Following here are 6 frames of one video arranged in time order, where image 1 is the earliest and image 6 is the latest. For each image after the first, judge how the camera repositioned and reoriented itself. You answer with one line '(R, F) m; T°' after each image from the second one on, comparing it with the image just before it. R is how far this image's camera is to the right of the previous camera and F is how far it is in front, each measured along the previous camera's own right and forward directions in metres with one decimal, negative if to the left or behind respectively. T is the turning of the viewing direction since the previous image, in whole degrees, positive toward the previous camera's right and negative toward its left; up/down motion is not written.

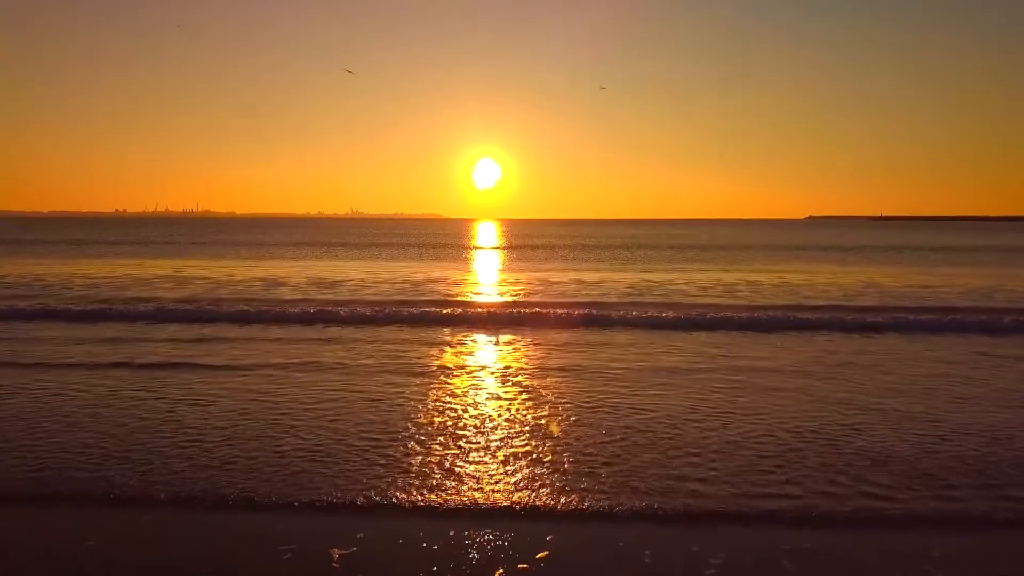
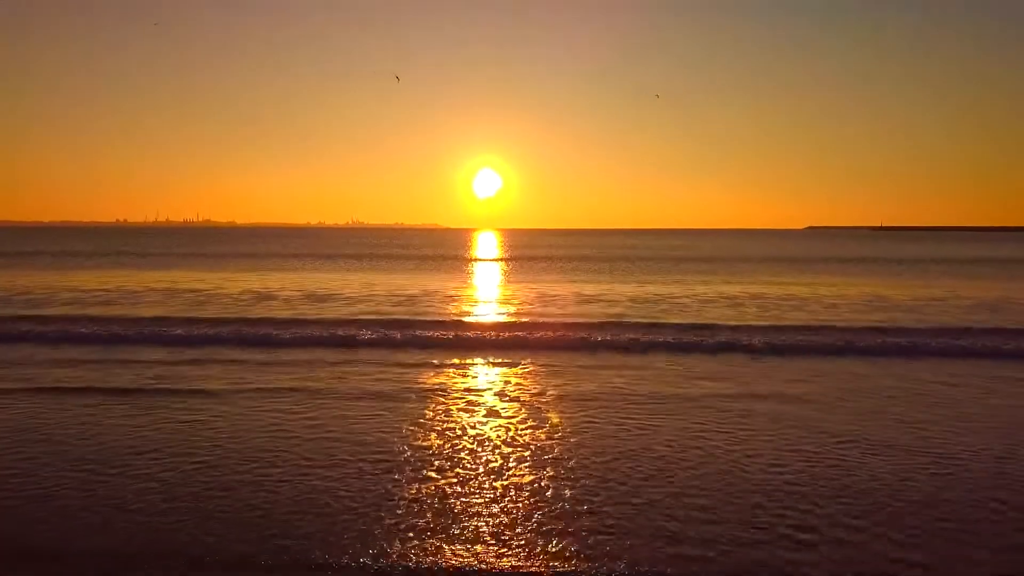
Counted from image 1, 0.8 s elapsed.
(0.0, +0.2) m; 0°
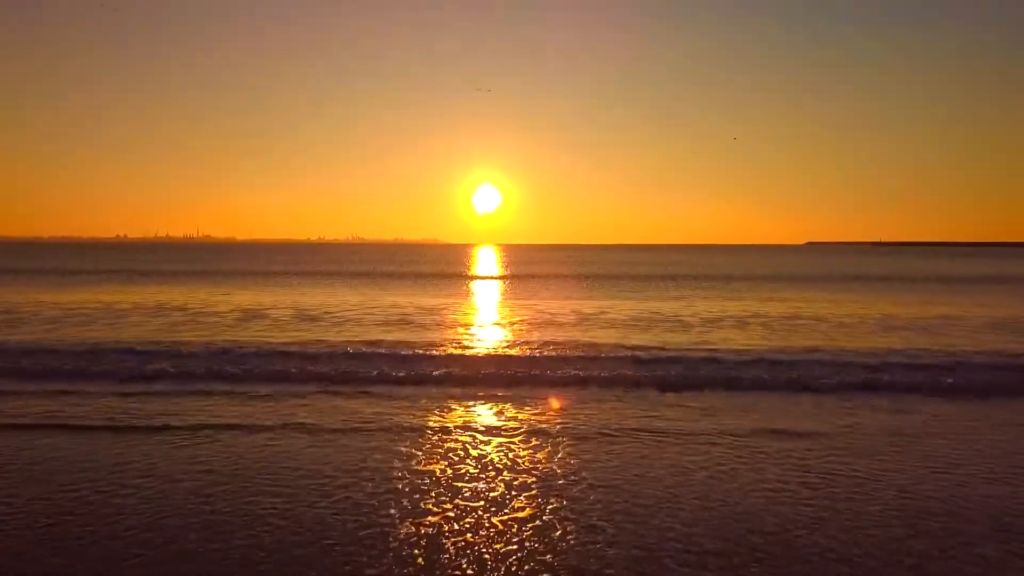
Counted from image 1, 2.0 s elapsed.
(0.0, +0.1) m; 0°
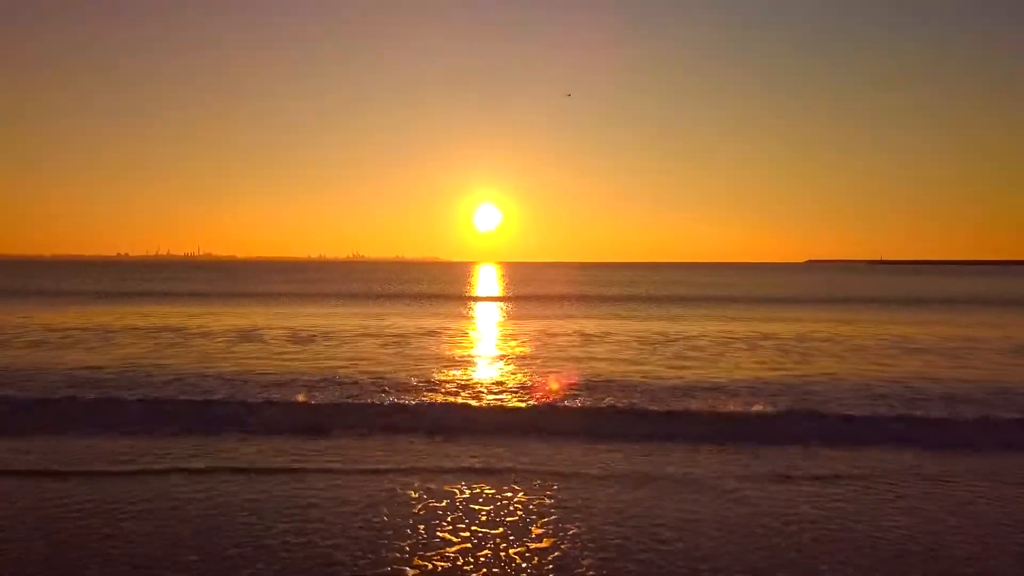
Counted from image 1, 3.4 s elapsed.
(0.0, -0.1) m; 0°
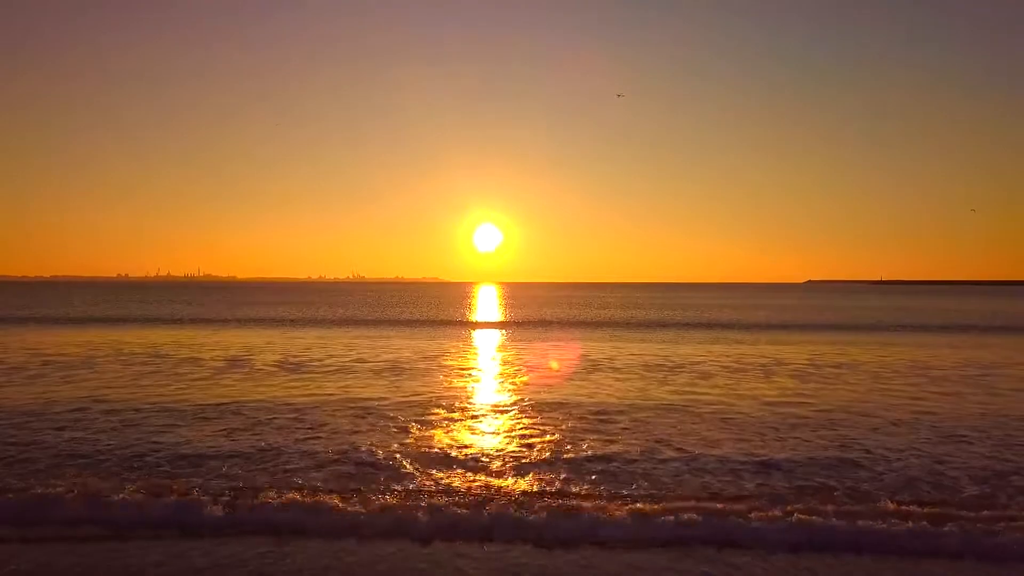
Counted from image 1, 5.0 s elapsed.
(-0.1, +1.3) m; 0°
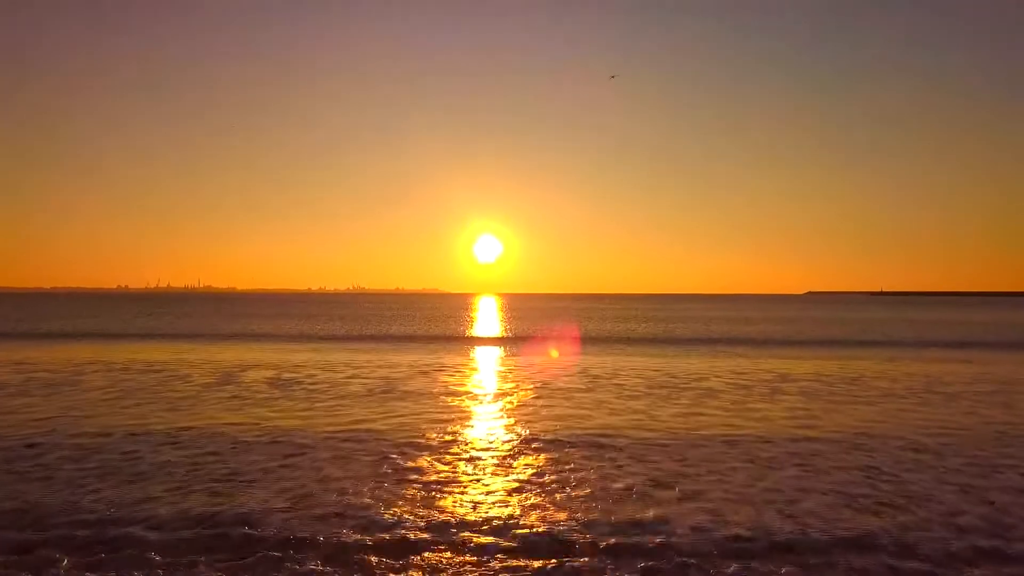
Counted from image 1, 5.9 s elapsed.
(0.0, +0.7) m; 0°
